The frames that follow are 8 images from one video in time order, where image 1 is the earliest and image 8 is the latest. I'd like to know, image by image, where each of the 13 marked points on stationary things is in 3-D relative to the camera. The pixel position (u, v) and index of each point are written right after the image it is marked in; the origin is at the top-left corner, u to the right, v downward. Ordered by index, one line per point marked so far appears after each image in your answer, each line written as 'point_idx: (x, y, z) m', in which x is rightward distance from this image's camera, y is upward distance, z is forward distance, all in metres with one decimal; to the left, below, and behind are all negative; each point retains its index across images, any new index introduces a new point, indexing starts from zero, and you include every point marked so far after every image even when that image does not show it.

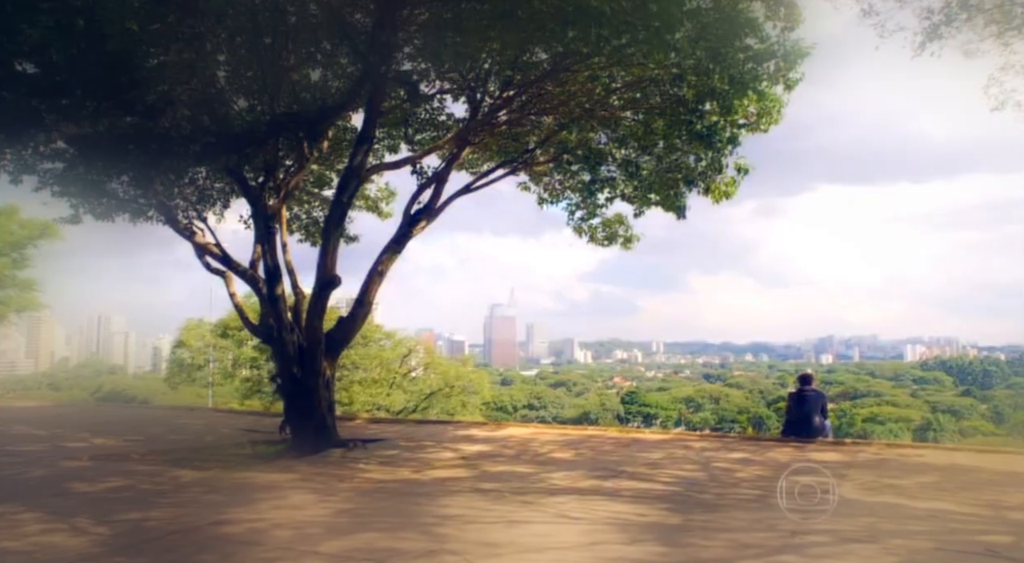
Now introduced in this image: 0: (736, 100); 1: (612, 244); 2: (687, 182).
0: (+2.3, +1.8, +7.3) m
1: (+1.1, +0.4, +8.0) m
2: (+1.9, +1.1, +7.8) m
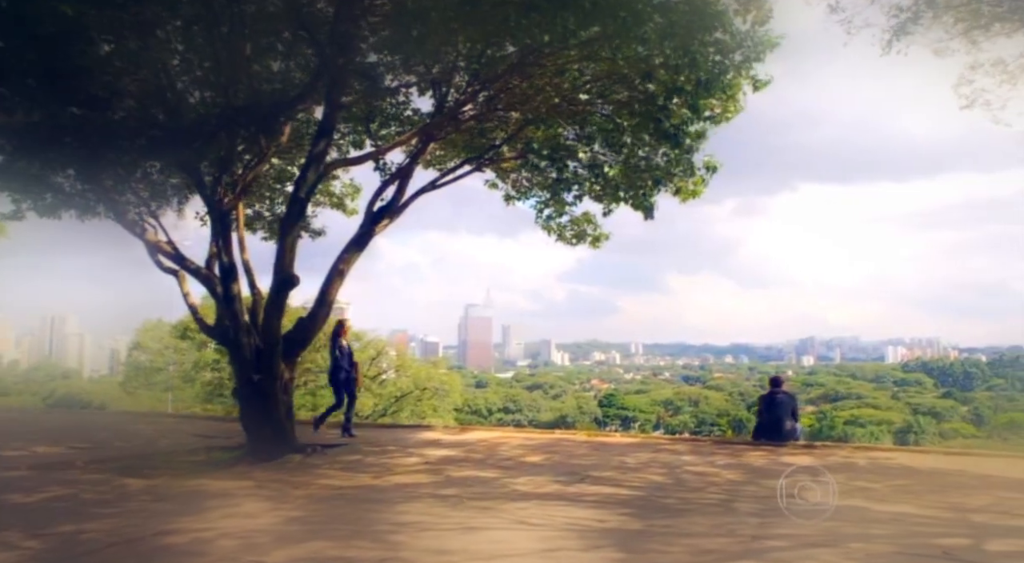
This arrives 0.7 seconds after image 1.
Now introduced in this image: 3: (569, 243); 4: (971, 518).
0: (+2.0, +1.8, +7.2) m
1: (+0.8, +0.4, +7.9) m
2: (+1.5, +1.1, +7.8) m
3: (+0.6, +0.4, +7.9) m
4: (+3.1, -1.6, +4.9) m
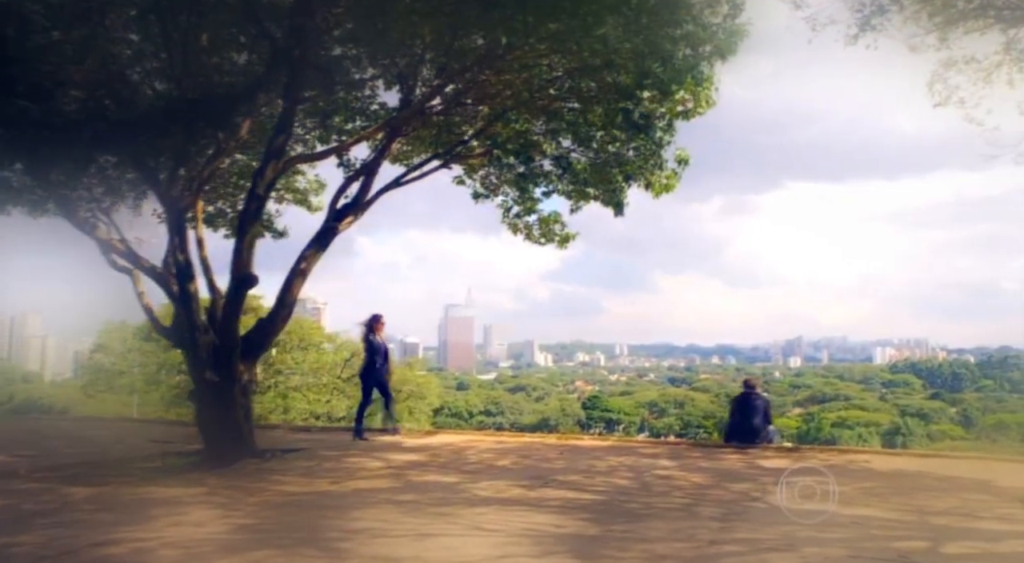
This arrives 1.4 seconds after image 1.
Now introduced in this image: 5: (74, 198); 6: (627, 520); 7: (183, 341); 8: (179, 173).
0: (+1.6, +1.8, +7.1) m
1: (+0.4, +0.4, +7.8) m
2: (+1.2, +1.1, +7.6) m
3: (+0.3, +0.4, +7.8) m
4: (+2.8, -1.6, +4.8) m
5: (-4.0, +0.7, +6.7) m
6: (+0.8, -1.8, +5.3) m
7: (-2.8, -0.5, +6.2) m
8: (-3.2, +1.0, +6.9) m
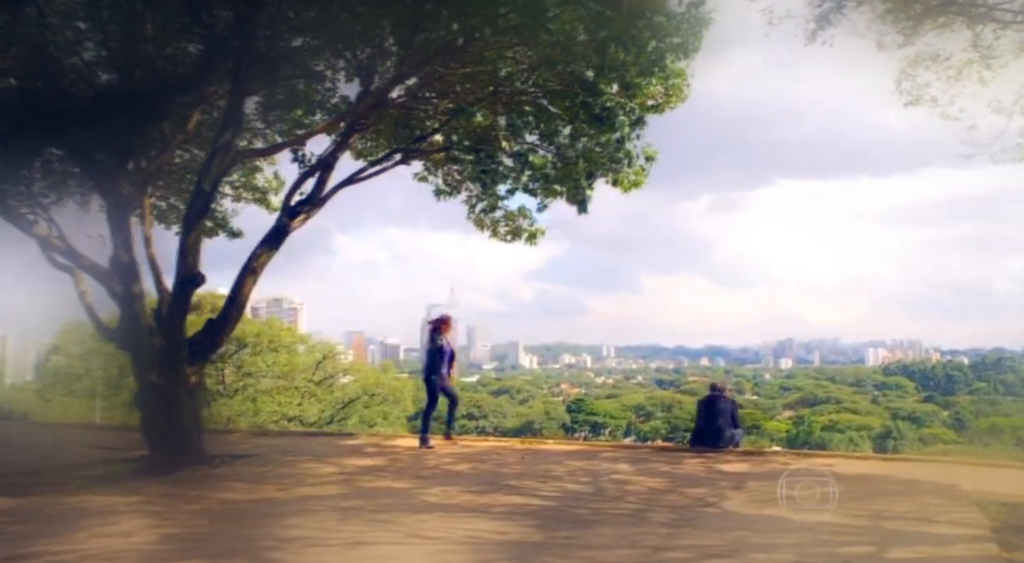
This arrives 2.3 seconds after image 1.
0: (+1.3, +1.8, +7.0) m
1: (0.0, +0.4, +7.7) m
2: (+0.8, +1.1, +7.5) m
3: (-0.1, +0.4, +7.7) m
4: (+2.4, -1.6, +4.6) m
5: (-4.4, +0.7, +6.6) m
6: (+0.4, -1.7, +5.2) m
7: (-3.2, -0.5, +6.1) m
8: (-3.6, +1.0, +6.8) m
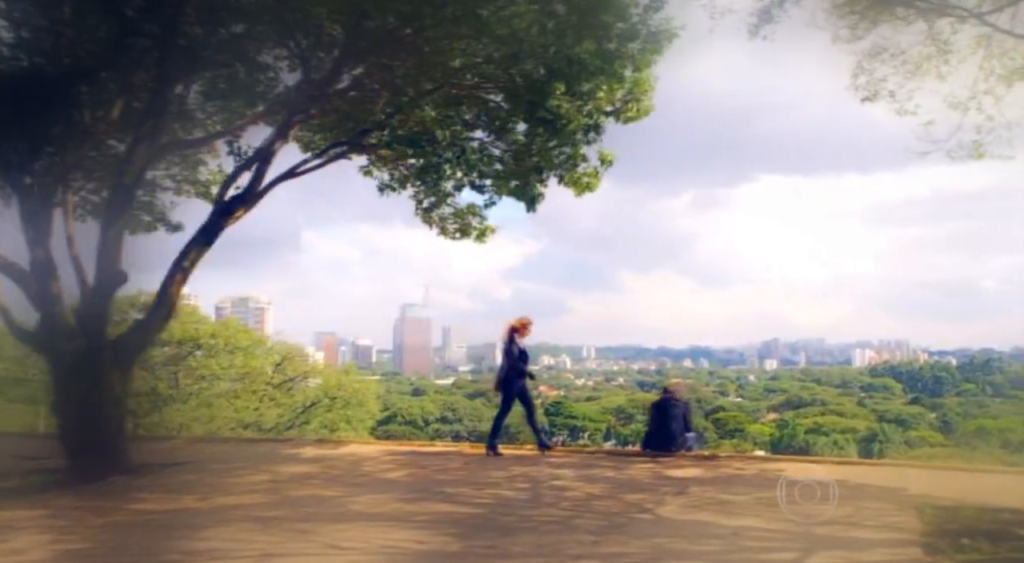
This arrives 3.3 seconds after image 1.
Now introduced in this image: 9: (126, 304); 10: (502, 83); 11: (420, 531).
0: (+0.7, +1.9, +6.8) m
1: (-0.5, +0.4, +7.4) m
2: (+0.3, +1.1, +7.3) m
3: (-0.6, +0.4, +7.4) m
4: (+1.8, -1.5, +4.4) m
5: (-4.9, +0.7, +6.5) m
6: (-0.1, -1.7, +4.9) m
7: (-3.7, -0.5, +5.9) m
8: (-4.1, +1.0, +6.6) m
9: (-3.6, -0.2, +6.6) m
10: (-0.1, +1.9, +7.0) m
11: (-0.6, -1.7, +5.0) m
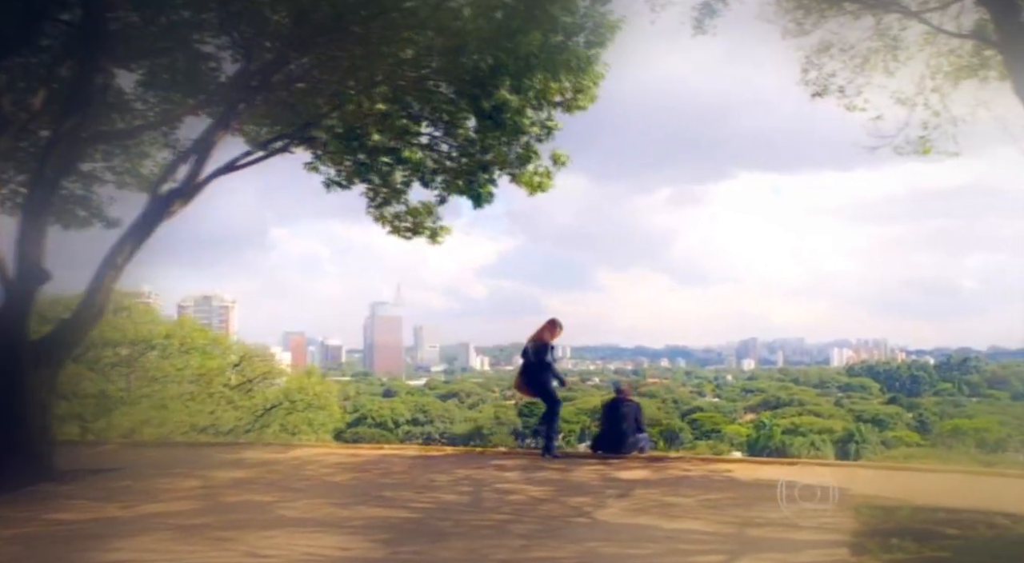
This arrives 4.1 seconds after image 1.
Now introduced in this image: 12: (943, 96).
0: (+0.2, +1.9, +6.6) m
1: (-0.9, +0.4, +7.3) m
2: (-0.2, +1.1, +7.1) m
3: (-1.1, +0.5, +7.3) m
4: (+1.4, -1.5, +4.2) m
5: (-5.4, +0.7, +6.3) m
6: (-0.6, -1.7, +4.8) m
7: (-4.2, -0.5, +5.8) m
8: (-4.6, +1.0, +6.5) m
9: (-4.0, -0.2, +6.5) m
10: (-0.6, +1.9, +6.8) m
11: (-1.1, -1.7, +4.8) m
12: (+3.7, +1.5, +6.2) m
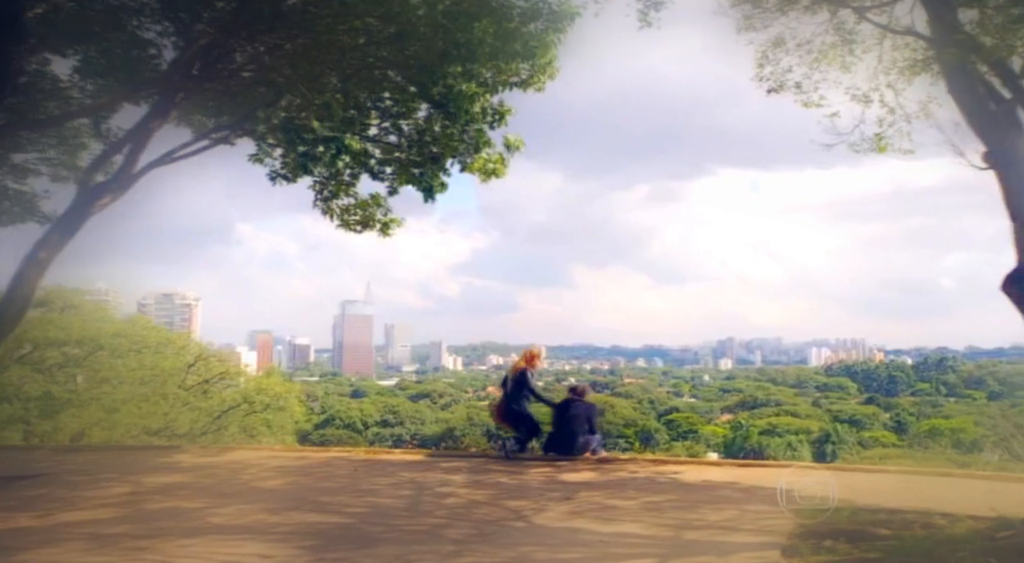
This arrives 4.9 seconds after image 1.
0: (-0.2, +1.9, +6.4) m
1: (-1.4, +0.5, +7.1) m
2: (-0.7, +1.1, +6.9) m
3: (-1.5, +0.5, +7.1) m
4: (+0.9, -1.5, +4.0) m
5: (-5.9, +0.8, +6.1) m
6: (-1.0, -1.7, +4.6) m
7: (-4.7, -0.5, +5.5) m
8: (-5.0, +1.1, +6.3) m
9: (-4.5, -0.2, +6.2) m
10: (-1.1, +1.9, +6.6) m
11: (-1.5, -1.7, +4.6) m
12: (+3.2, +1.6, +6.1) m
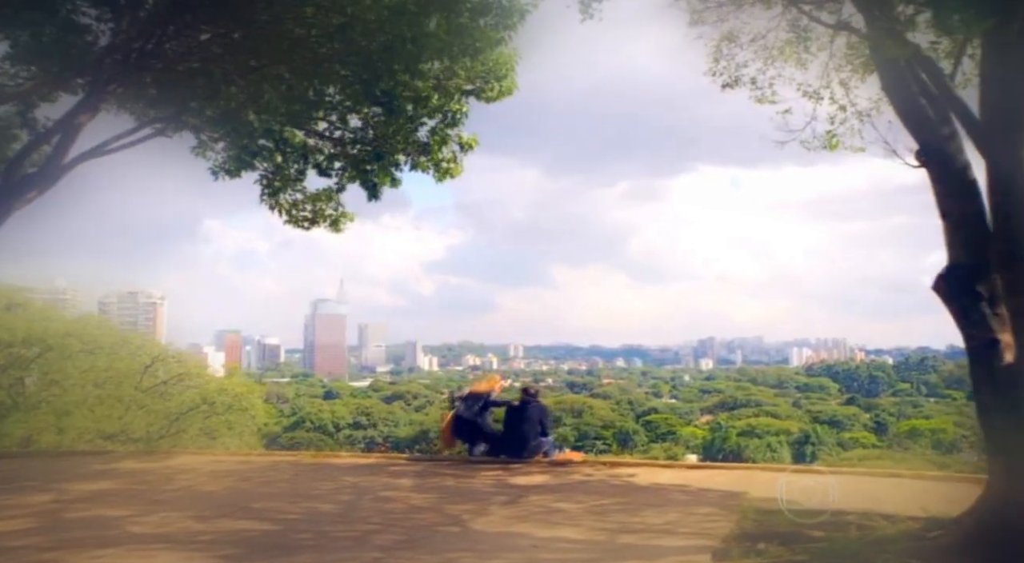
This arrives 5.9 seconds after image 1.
0: (-0.6, +1.9, +6.2) m
1: (-1.8, +0.5, +6.9) m
2: (-1.1, +1.2, +6.7) m
3: (-2.0, +0.5, +6.9) m
4: (+0.5, -1.4, +3.8) m
5: (-6.3, +0.8, +5.9) m
6: (-1.4, -1.6, +4.4) m
7: (-5.1, -0.4, +5.3) m
8: (-5.4, +1.1, +6.1) m
9: (-4.9, -0.1, +6.0) m
10: (-1.5, +2.0, +6.5) m
11: (-1.9, -1.6, +4.4) m
12: (+2.8, +1.6, +5.9) m
